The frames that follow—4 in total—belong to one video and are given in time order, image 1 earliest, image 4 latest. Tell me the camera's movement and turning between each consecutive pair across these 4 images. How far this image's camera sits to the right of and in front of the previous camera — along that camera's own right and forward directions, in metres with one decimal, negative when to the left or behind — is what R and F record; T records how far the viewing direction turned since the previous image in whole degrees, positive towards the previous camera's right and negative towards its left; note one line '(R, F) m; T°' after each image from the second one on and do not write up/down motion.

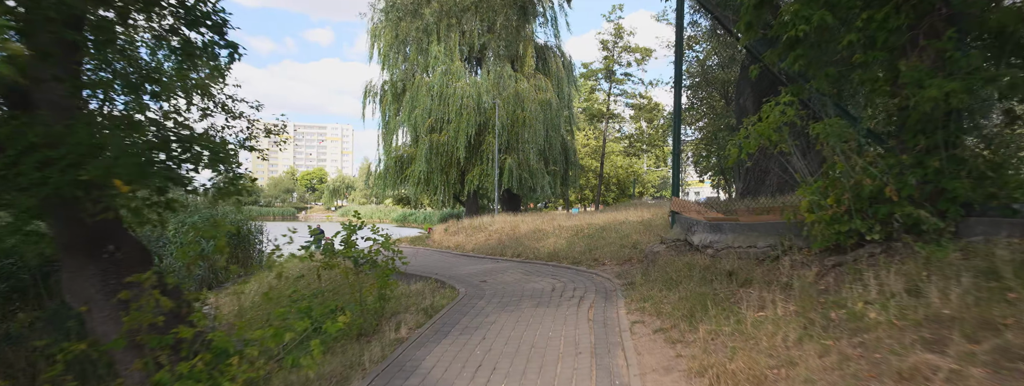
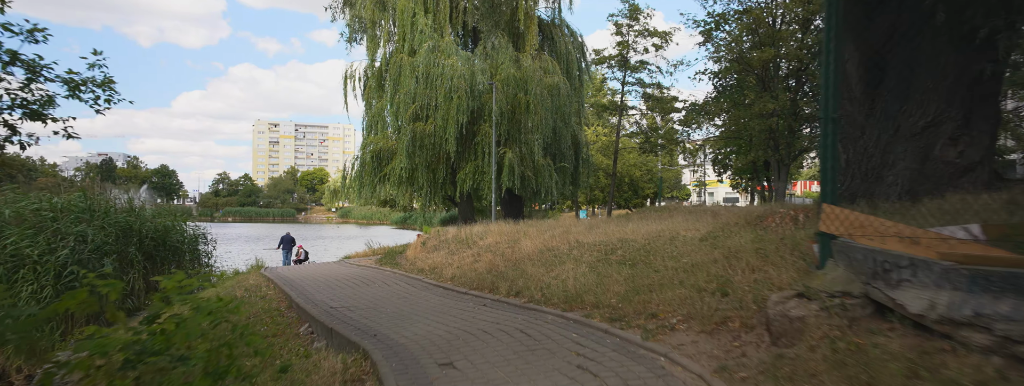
(+0.1, +4.2) m; 0°
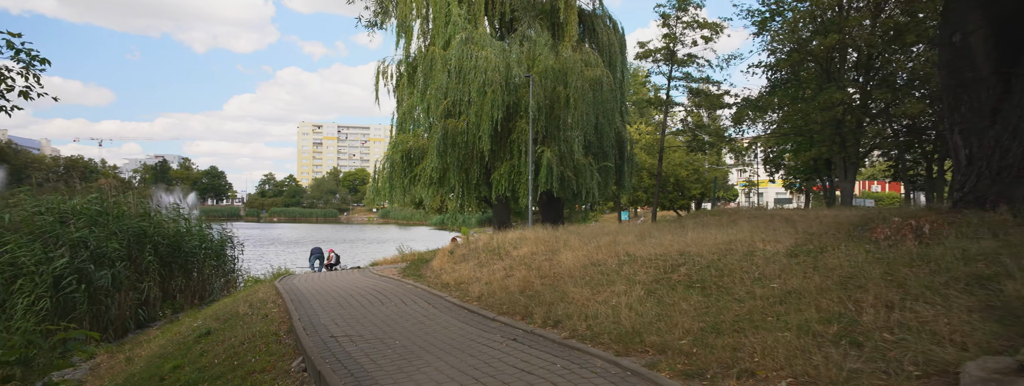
(0.0, +1.5) m; -4°
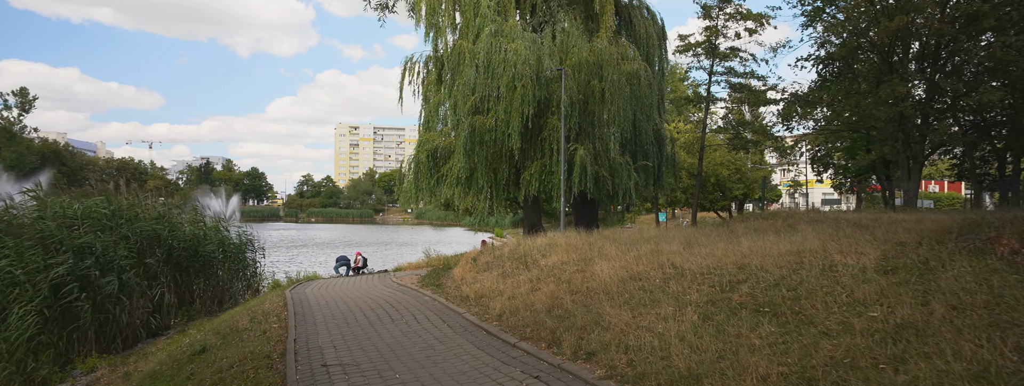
(+0.1, +1.1) m; -3°
